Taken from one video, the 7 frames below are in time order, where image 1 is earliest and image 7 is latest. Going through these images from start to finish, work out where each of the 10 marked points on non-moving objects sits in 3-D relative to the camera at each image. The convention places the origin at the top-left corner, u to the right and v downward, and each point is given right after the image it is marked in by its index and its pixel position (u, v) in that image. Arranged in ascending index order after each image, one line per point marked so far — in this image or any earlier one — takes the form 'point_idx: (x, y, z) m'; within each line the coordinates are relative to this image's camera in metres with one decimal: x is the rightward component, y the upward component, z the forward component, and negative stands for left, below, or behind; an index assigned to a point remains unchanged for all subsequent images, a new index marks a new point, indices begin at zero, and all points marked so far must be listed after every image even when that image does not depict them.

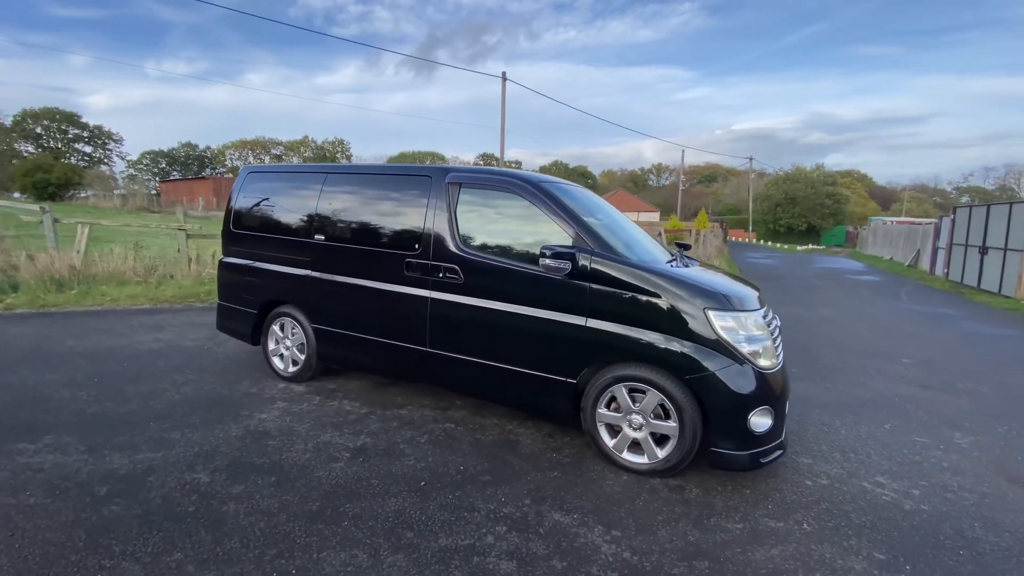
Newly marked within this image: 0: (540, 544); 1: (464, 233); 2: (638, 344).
0: (+0.2, -1.4, +2.7) m
1: (-0.3, +0.4, +4.0) m
2: (+0.9, -0.4, +3.3) m
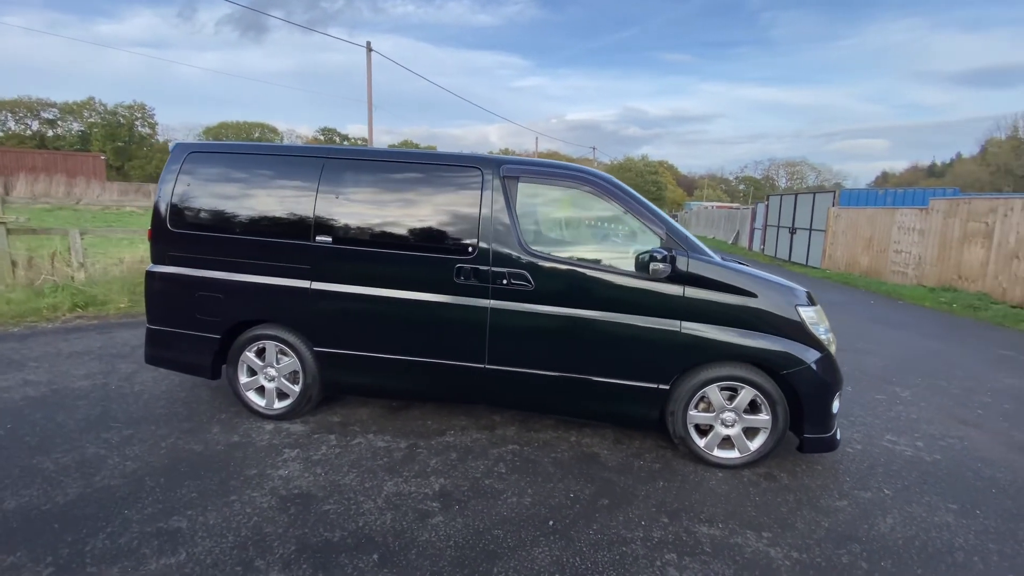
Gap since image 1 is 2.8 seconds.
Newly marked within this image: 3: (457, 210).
0: (+1.1, -1.5, +2.6) m
1: (+0.2, +0.4, +3.6) m
2: (+1.6, -0.4, +3.4) m
3: (-0.4, +0.6, +3.6) m
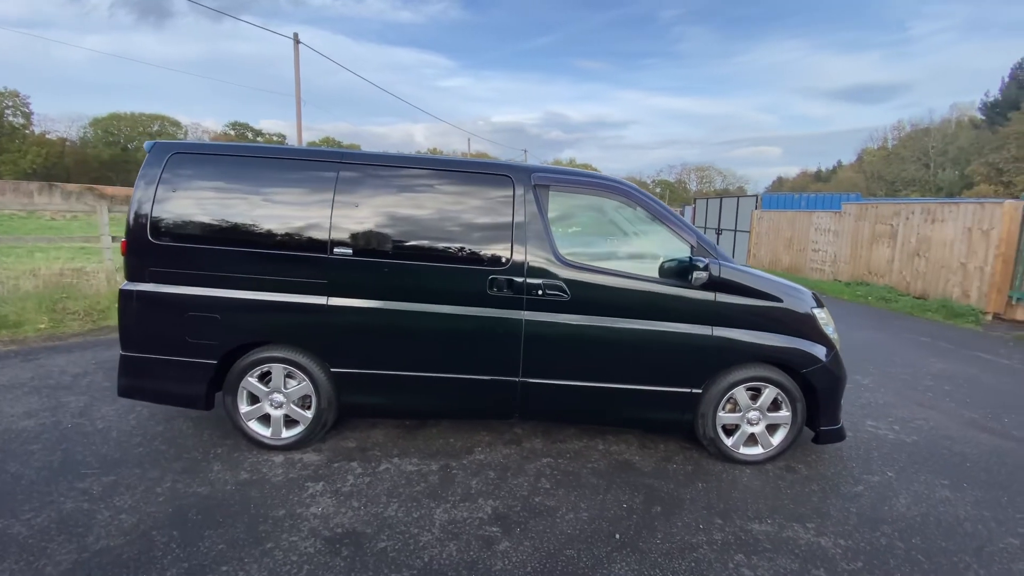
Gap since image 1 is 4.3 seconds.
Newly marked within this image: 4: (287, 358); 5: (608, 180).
0: (+1.5, -1.5, +2.7) m
1: (+0.4, +0.3, +3.5) m
2: (+1.8, -0.4, +3.6) m
3: (-0.2, +0.5, +3.5) m
4: (-1.6, -0.5, +3.5) m
5: (+0.7, +0.8, +3.7) m
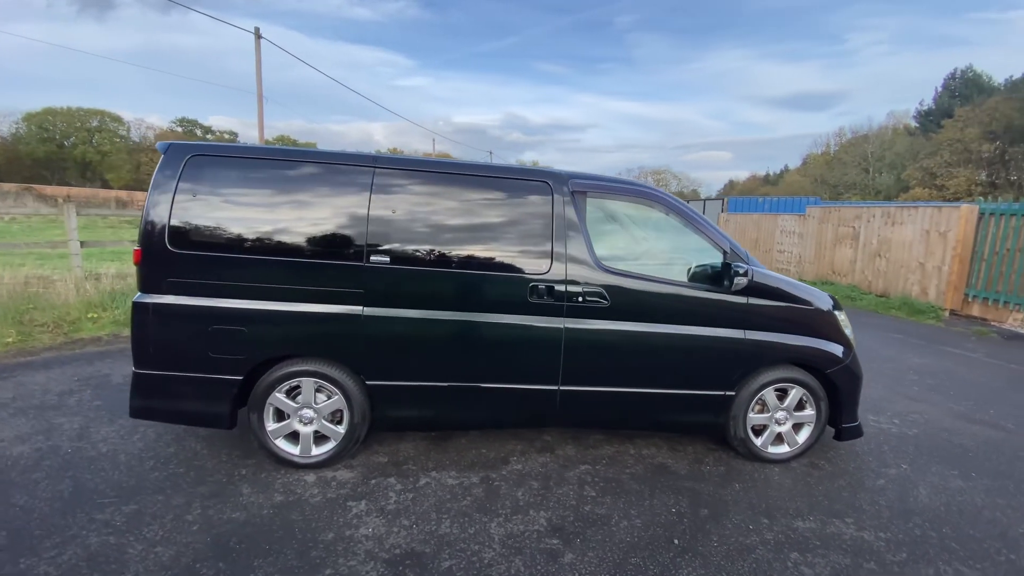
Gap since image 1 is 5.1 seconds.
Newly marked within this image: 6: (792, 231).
0: (+1.9, -1.6, +2.8) m
1: (+0.7, +0.3, +3.5) m
2: (+2.1, -0.5, +3.7) m
3: (+0.1, +0.4, +3.5) m
4: (-1.3, -0.6, +3.3) m
5: (+1.0, +0.8, +3.7) m
6: (+8.2, +1.7, +14.1) m
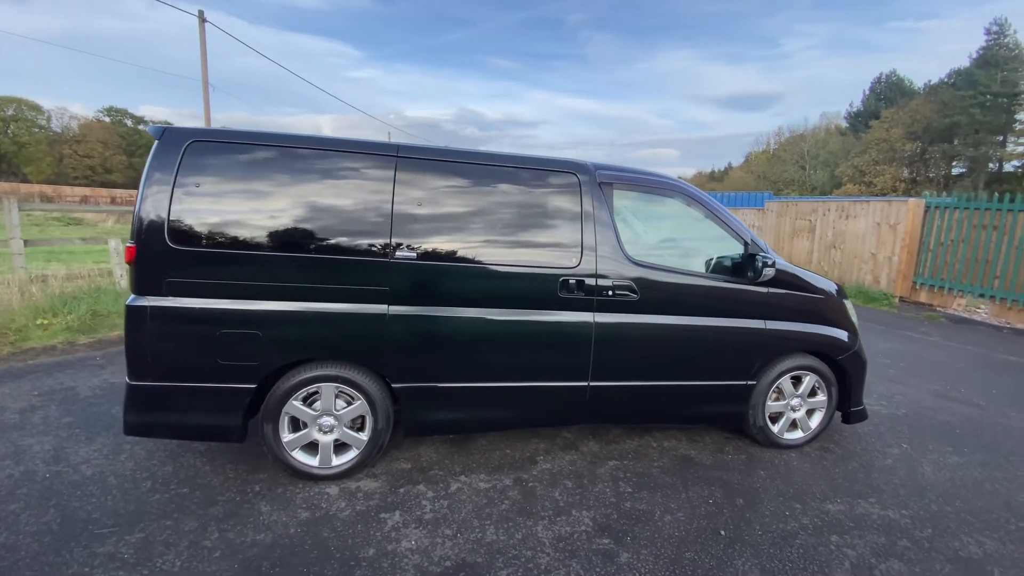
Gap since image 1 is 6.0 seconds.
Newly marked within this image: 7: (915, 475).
0: (+2.2, -1.5, +2.9) m
1: (+0.9, +0.3, +3.5) m
2: (+2.3, -0.4, +3.8) m
3: (+0.3, +0.5, +3.4) m
4: (-1.1, -0.6, +3.1) m
5: (+1.1, +0.8, +3.7) m
6: (+7.3, +1.9, +14.7) m
7: (+3.0, -1.4, +3.6) m
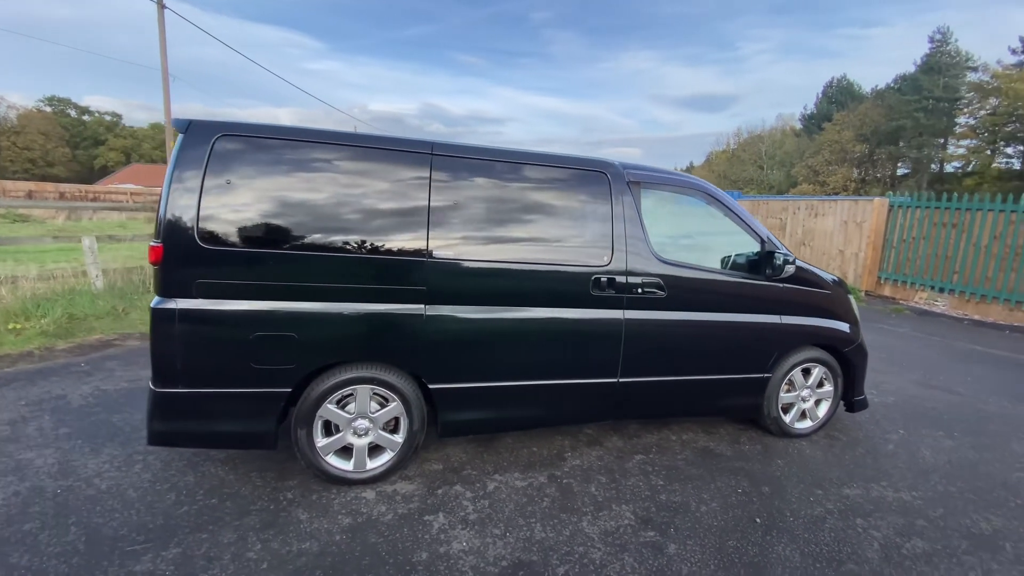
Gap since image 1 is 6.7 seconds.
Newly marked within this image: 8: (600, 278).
0: (+2.4, -1.5, +3.1) m
1: (+1.1, +0.3, +3.6) m
2: (+2.5, -0.3, +3.9) m
3: (+0.5, +0.5, +3.4) m
4: (-0.9, -0.6, +3.0) m
5: (+1.3, +0.9, +3.8) m
6: (+6.7, +2.1, +15.2) m
7: (+3.2, -1.4, +3.8) m
8: (+0.6, +0.1, +3.3) m
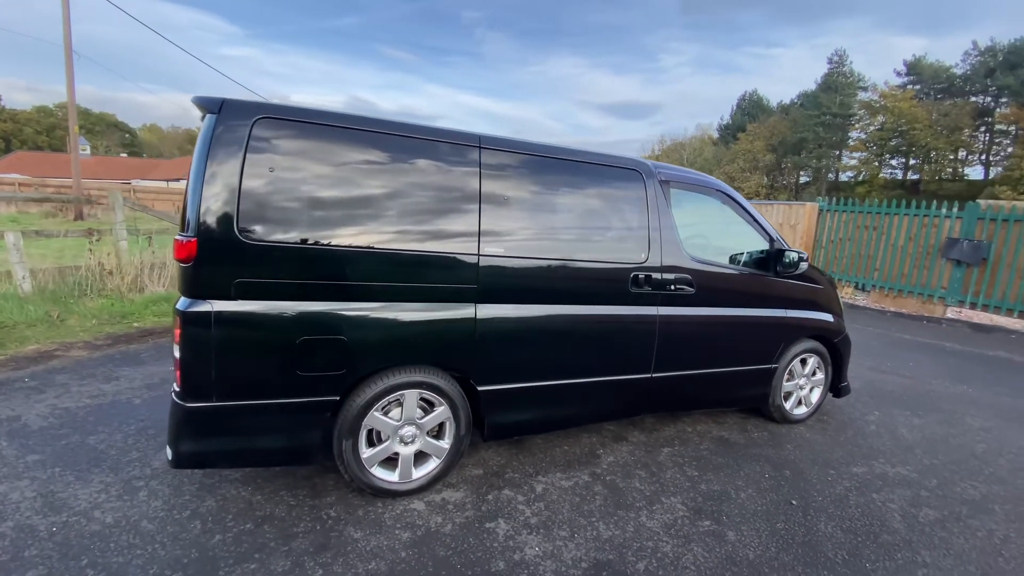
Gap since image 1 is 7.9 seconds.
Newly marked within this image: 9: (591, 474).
0: (+2.7, -1.4, +3.4) m
1: (+1.3, +0.4, +3.7) m
2: (+2.6, -0.3, +4.2) m
3: (+0.7, +0.5, +3.4) m
4: (-0.5, -0.5, +2.8) m
5: (+1.5, +0.9, +3.9) m
6: (+5.1, +2.1, +16.0) m
7: (+3.4, -1.3, +4.2) m
8: (+0.8, +0.1, +3.4) m
9: (+0.5, -1.3, +3.3) m
